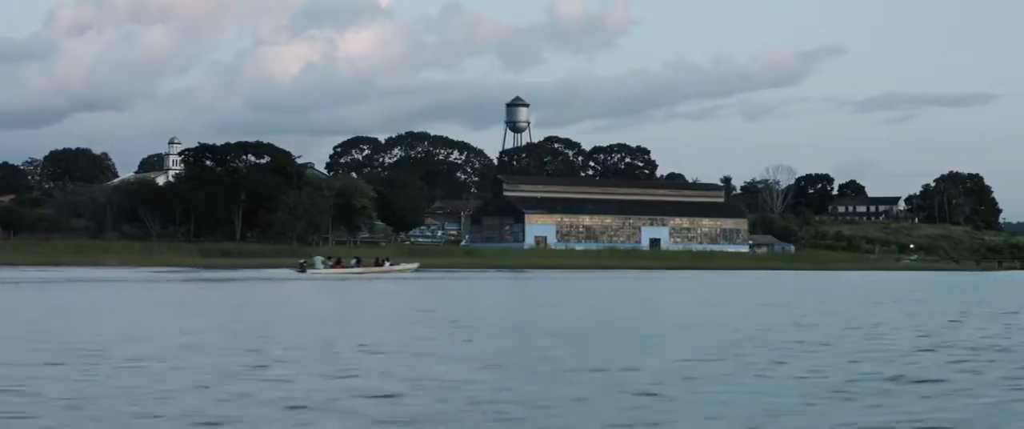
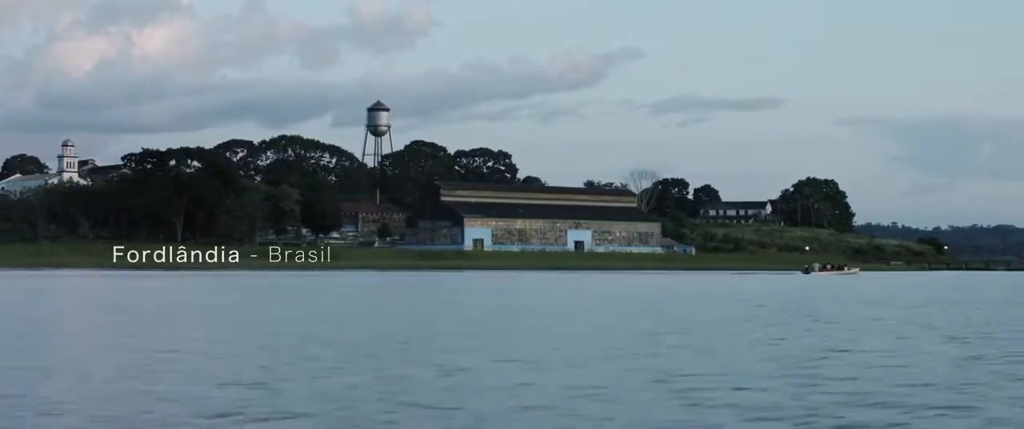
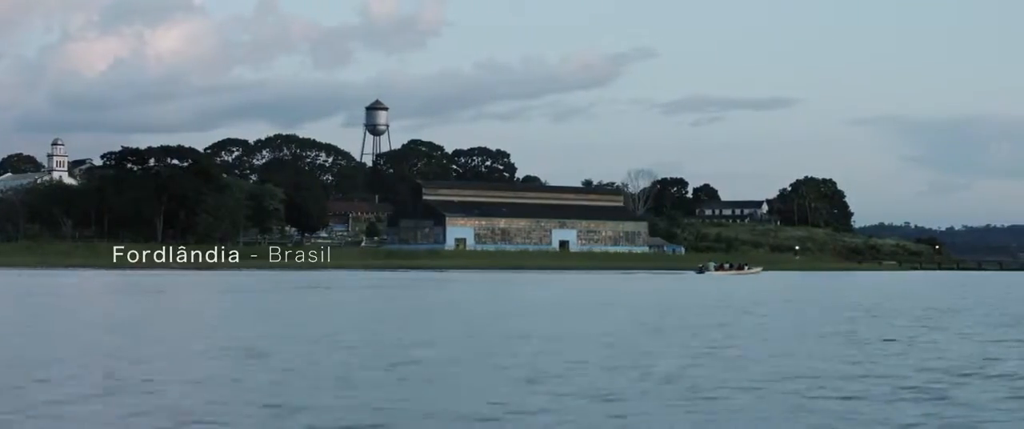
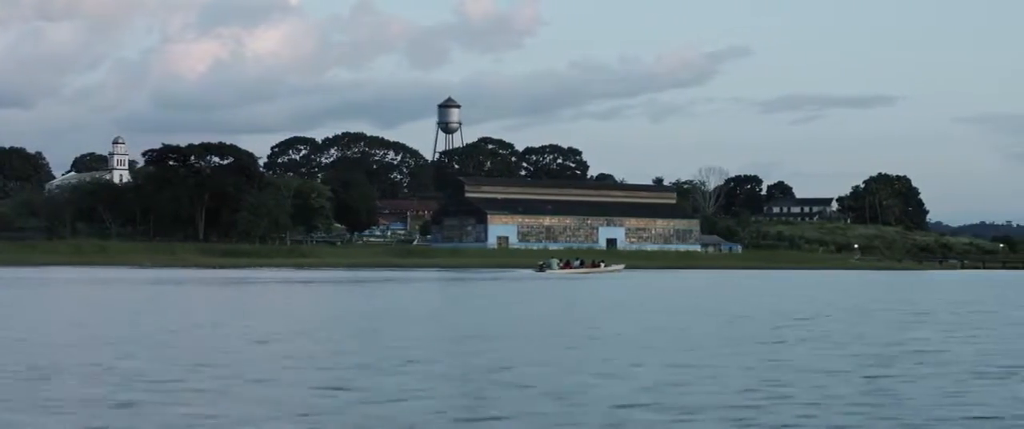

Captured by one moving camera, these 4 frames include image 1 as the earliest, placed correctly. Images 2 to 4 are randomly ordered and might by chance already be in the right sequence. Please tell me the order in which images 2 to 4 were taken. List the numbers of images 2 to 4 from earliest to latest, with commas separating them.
4, 3, 2
